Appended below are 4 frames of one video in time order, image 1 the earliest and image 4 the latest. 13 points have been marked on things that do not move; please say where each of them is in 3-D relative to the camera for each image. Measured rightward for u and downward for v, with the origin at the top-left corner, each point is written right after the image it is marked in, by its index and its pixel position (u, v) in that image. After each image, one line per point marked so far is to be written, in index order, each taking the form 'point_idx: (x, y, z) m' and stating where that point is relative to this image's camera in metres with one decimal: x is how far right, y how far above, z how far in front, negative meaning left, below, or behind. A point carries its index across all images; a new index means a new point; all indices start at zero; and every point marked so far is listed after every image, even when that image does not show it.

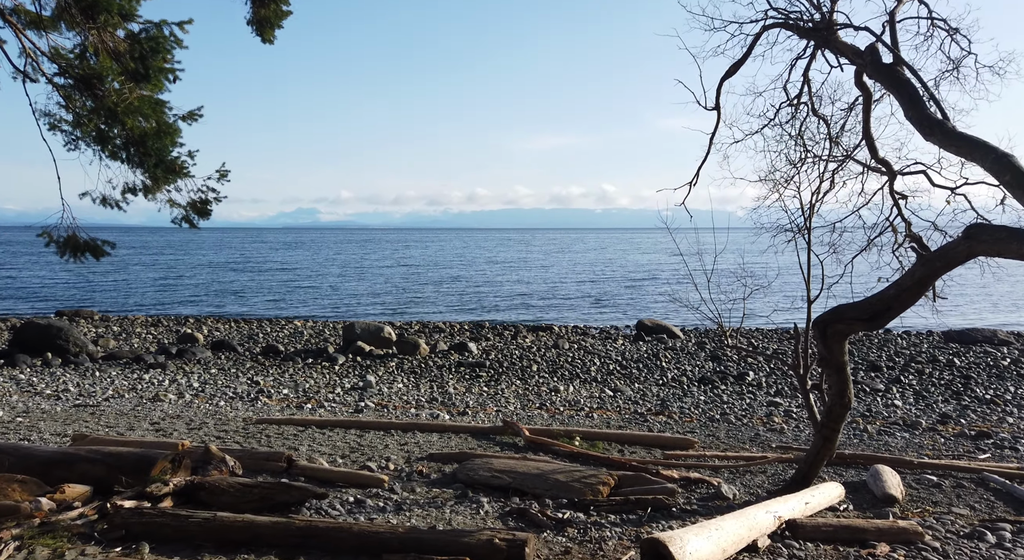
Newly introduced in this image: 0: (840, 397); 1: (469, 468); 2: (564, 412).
0: (+2.5, -0.9, +6.2) m
1: (-0.4, -1.6, +6.9) m
2: (+0.7, -1.9, +11.4) m
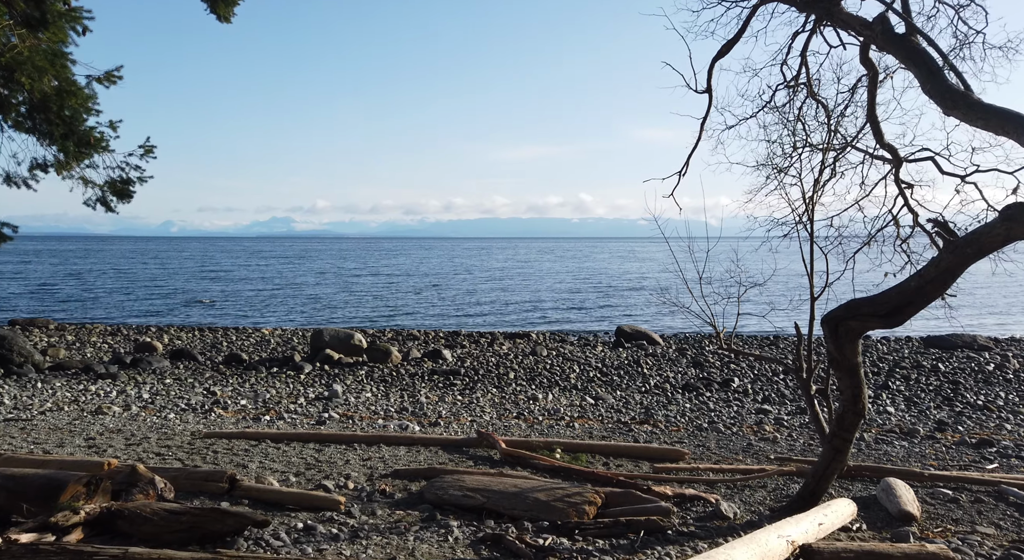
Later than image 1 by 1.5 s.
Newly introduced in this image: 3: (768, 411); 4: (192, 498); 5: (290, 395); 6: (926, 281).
0: (+2.3, -0.8, +5.5) m
1: (-0.6, -1.6, +6.2) m
2: (+0.4, -1.9, +10.7) m
3: (+3.6, -1.9, +11.3) m
4: (-2.4, -1.6, +6.0) m
5: (-3.8, -2.0, +13.6) m
6: (+2.6, 0.0, +5.0) m
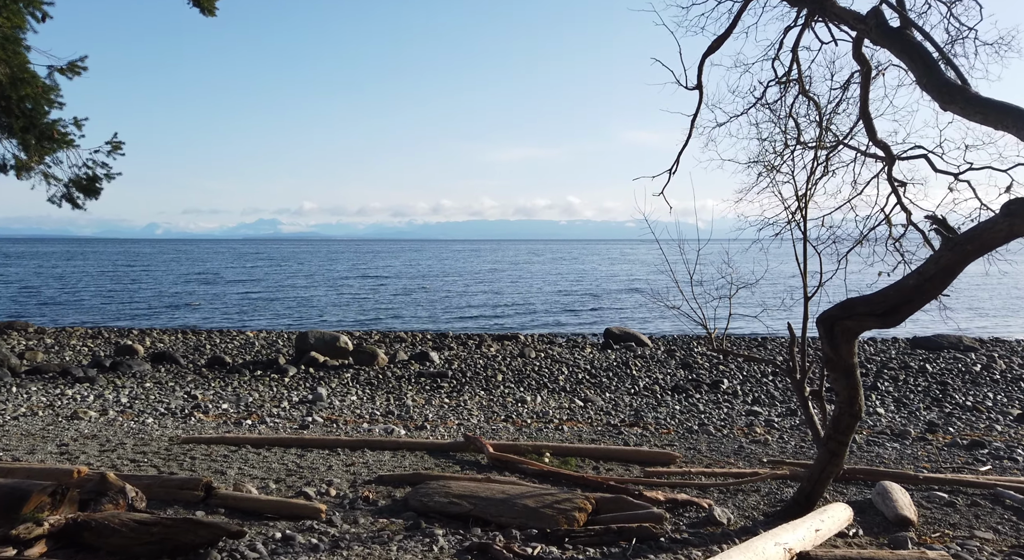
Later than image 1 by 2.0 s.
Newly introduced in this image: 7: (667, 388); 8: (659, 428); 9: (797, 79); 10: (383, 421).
0: (+2.3, -0.8, +5.3) m
1: (-0.7, -1.6, +6.0) m
2: (+0.3, -1.9, +10.5) m
3: (+3.4, -1.9, +11.2) m
4: (-2.5, -1.6, +5.8) m
5: (-4.0, -2.0, +13.4) m
6: (+2.5, 0.0, +4.8) m
7: (+2.8, -1.9, +14.3) m
8: (+1.9, -1.9, +10.2) m
9: (+2.6, +1.8, +7.1) m
10: (-1.7, -1.9, +10.7) m
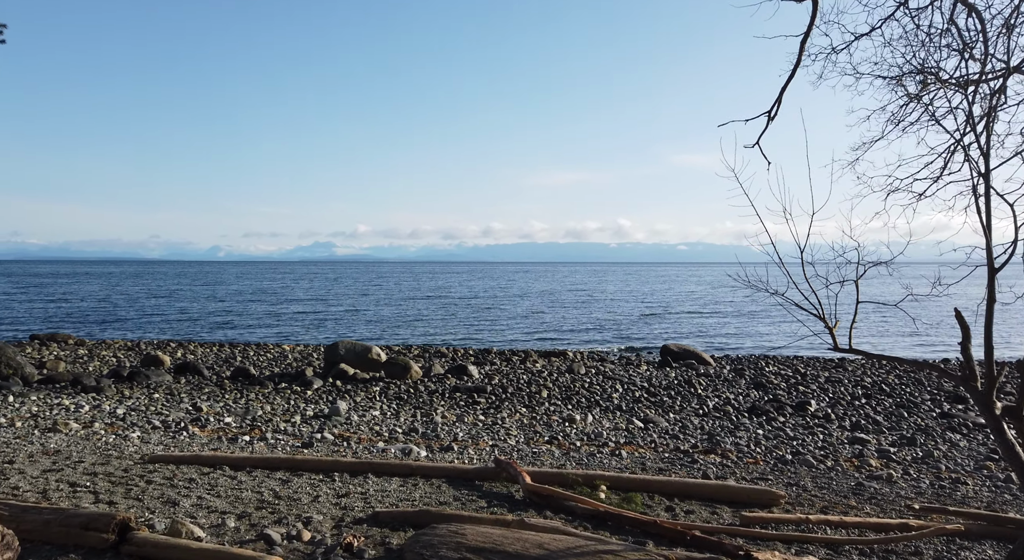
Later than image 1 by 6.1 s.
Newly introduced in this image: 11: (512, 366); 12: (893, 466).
0: (+2.4, -0.6, +3.3) m
1: (-0.5, -1.4, +4.1) m
2: (+0.8, -1.8, +8.6) m
3: (+4.0, -1.8, +9.0) m
4: (-2.3, -1.4, +4.0) m
5: (-3.3, -1.9, +11.7) m
6: (+2.7, +0.2, +2.8) m
7: (+3.5, -2.0, +12.2) m
8: (+2.4, -1.8, +8.1) m
9: (+2.9, +2.0, +5.2) m
10: (-1.2, -1.8, +8.9) m
11: (0.0, -2.0, +18.2) m
12: (+3.6, -1.8, +7.6) m
